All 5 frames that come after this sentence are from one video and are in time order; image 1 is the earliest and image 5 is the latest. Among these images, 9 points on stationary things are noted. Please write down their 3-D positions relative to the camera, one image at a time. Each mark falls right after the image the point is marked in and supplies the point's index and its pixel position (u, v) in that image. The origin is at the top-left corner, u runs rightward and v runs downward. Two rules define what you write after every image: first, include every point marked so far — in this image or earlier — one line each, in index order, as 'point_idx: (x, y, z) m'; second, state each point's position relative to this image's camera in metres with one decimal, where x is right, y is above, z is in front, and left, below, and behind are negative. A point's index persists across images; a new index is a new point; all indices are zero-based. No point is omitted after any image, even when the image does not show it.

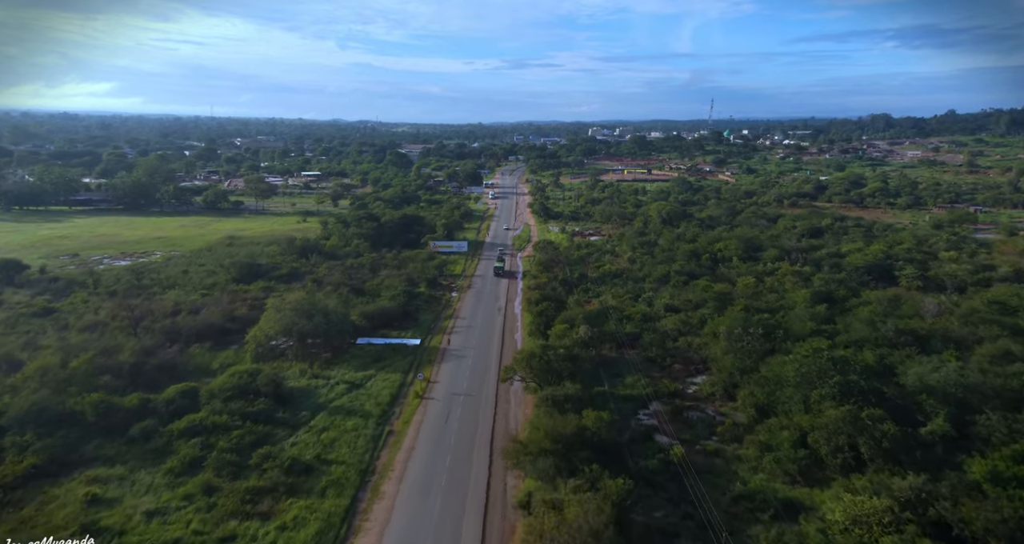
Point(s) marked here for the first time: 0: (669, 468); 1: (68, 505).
0: (+4.0, -5.0, +17.3) m
1: (-10.0, -5.2, +15.4) m
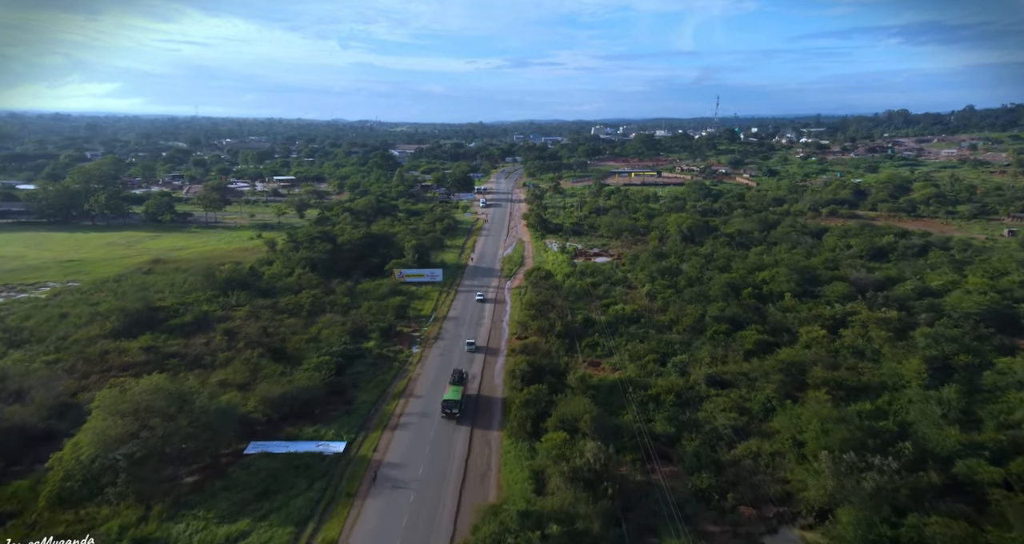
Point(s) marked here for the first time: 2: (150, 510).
0: (+3.2, -6.9, +7.7) m
1: (-10.9, -7.2, +5.9) m
2: (-8.1, -5.4, +15.3) m
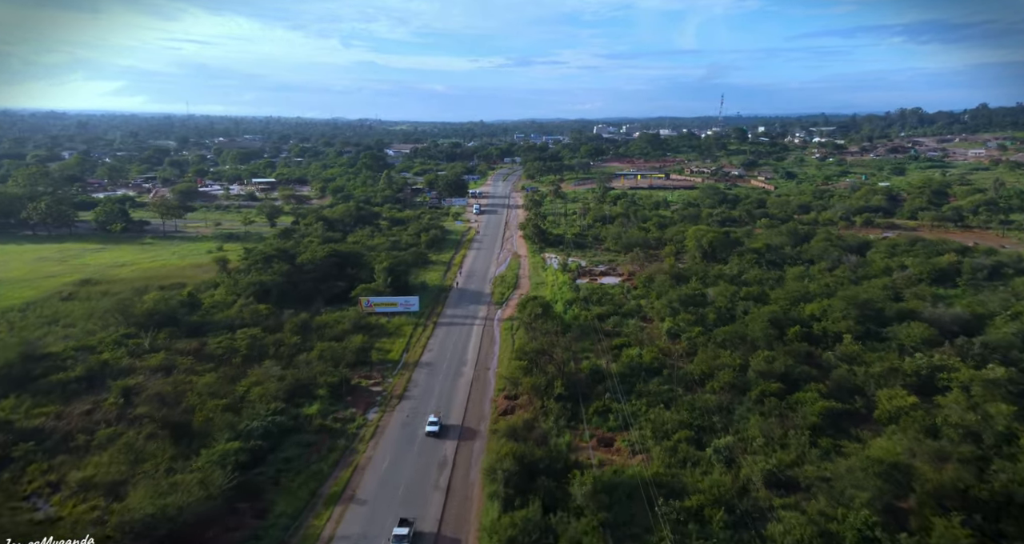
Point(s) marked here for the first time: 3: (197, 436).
0: (+2.7, -8.2, +1.2) m
1: (-11.4, -8.5, -0.5) m
2: (-8.6, -6.7, +8.9) m
3: (-8.4, -4.3, +18.0) m
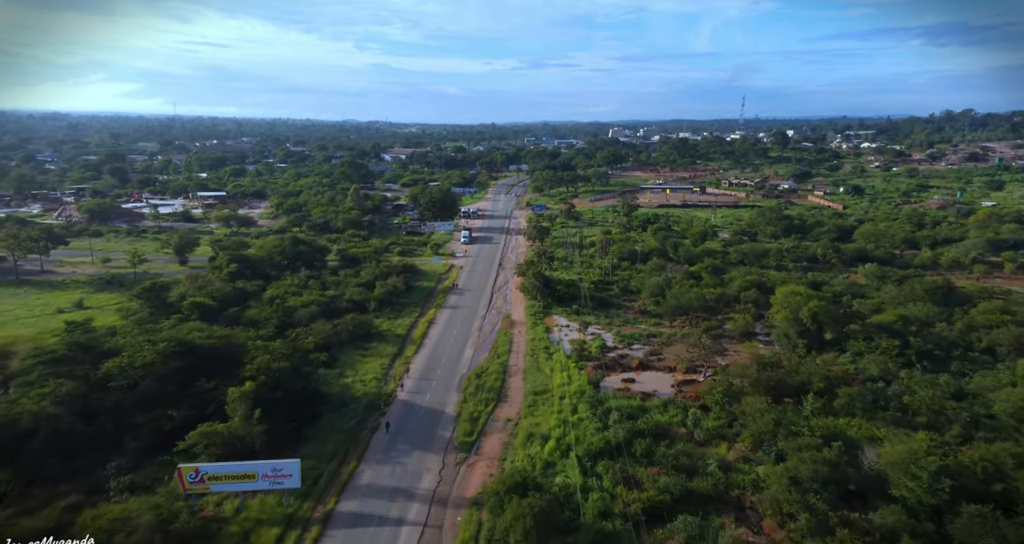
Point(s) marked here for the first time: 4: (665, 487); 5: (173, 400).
0: (+1.4, -11.4, -14.3) m
1: (-12.7, -11.6, -15.8) m
2: (-9.8, -9.9, -6.5) m
3: (-9.3, -7.6, +2.7) m
4: (+3.6, -4.9, +15.8) m
5: (-9.6, -3.6, +19.6) m
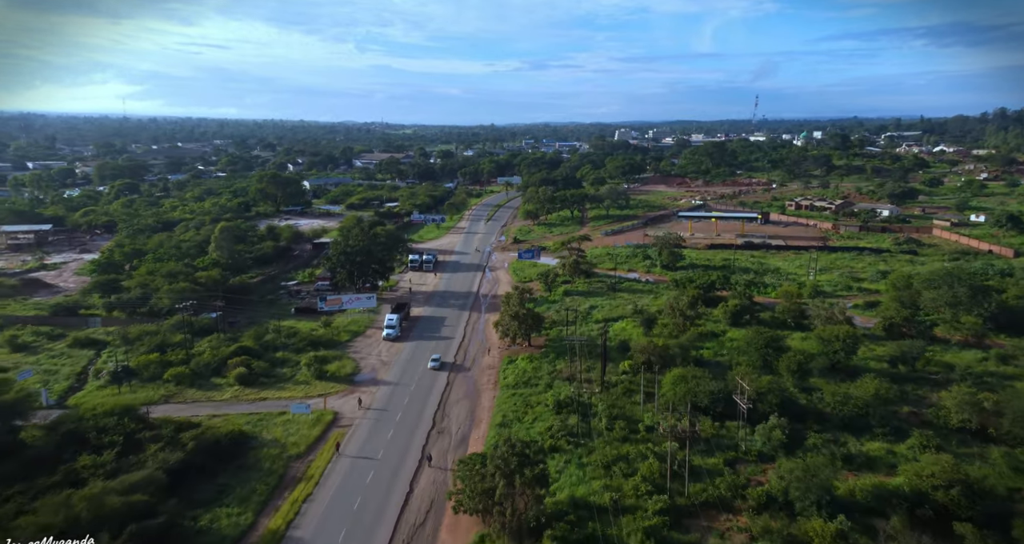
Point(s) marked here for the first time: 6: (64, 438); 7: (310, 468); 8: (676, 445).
0: (-0.2, -16.1, -38.2) m
1: (-14.3, -16.4, -39.7) m
2: (-11.4, -14.6, -30.3) m
3: (-11.0, -12.4, -21.1) m
4: (+2.0, -9.8, -8.1) m
5: (-11.2, -8.5, -4.2) m
6: (-11.4, -4.1, +17.3) m
7: (-5.3, -5.0, +17.6) m
8: (+4.5, -4.0, +18.3) m
